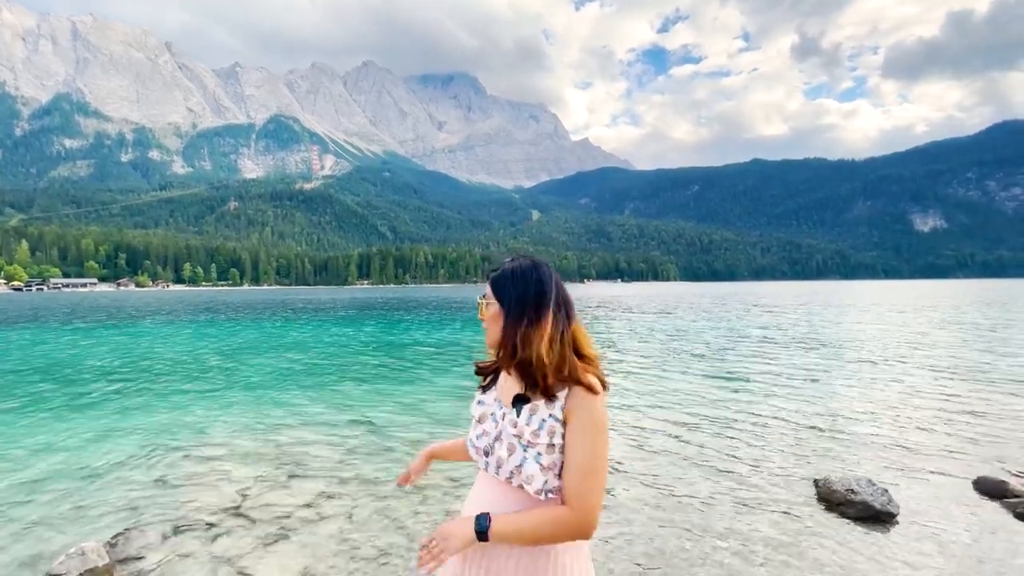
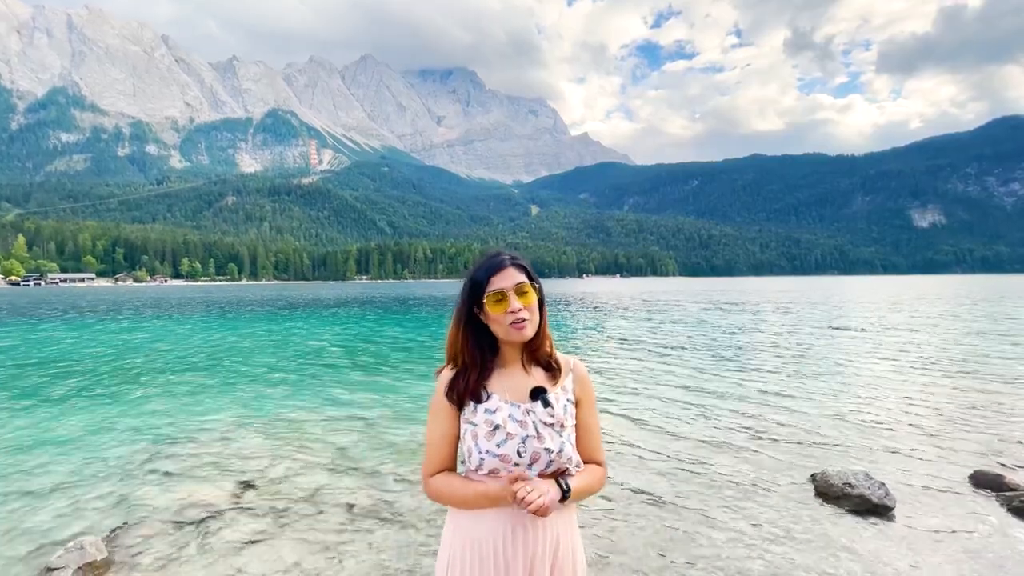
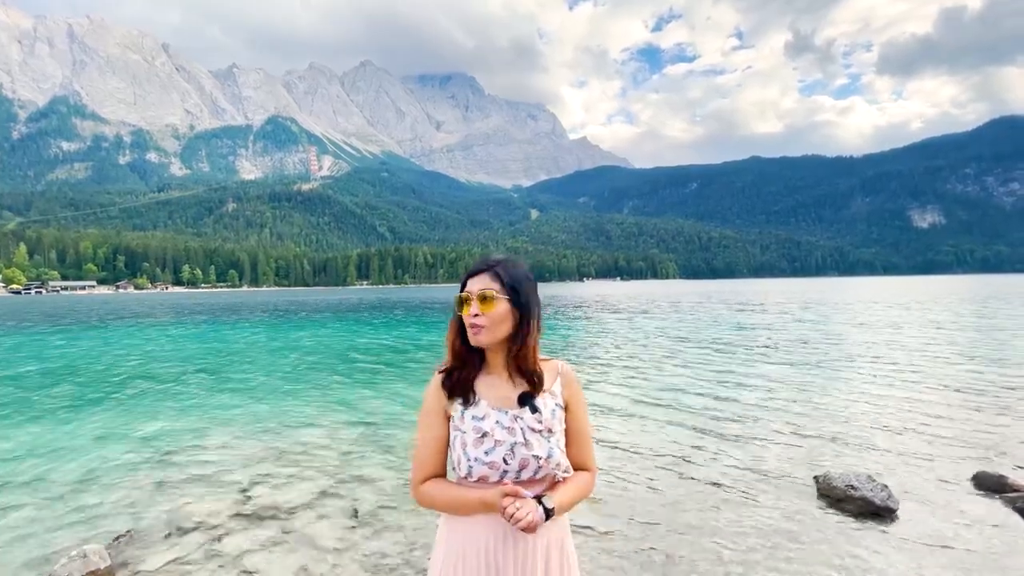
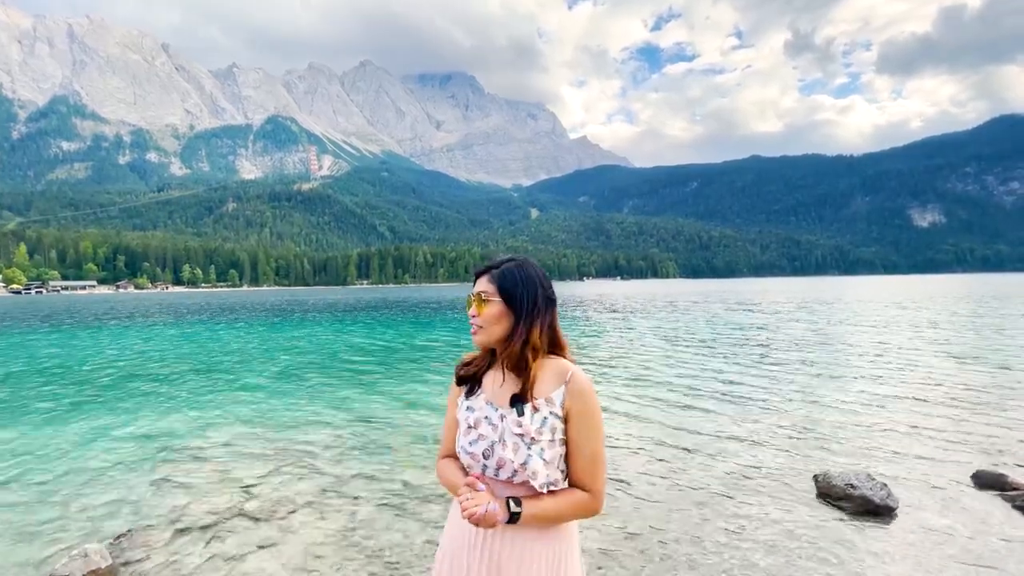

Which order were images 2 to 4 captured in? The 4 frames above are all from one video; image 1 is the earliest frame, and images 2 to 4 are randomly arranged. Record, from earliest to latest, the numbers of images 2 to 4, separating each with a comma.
3, 4, 2
